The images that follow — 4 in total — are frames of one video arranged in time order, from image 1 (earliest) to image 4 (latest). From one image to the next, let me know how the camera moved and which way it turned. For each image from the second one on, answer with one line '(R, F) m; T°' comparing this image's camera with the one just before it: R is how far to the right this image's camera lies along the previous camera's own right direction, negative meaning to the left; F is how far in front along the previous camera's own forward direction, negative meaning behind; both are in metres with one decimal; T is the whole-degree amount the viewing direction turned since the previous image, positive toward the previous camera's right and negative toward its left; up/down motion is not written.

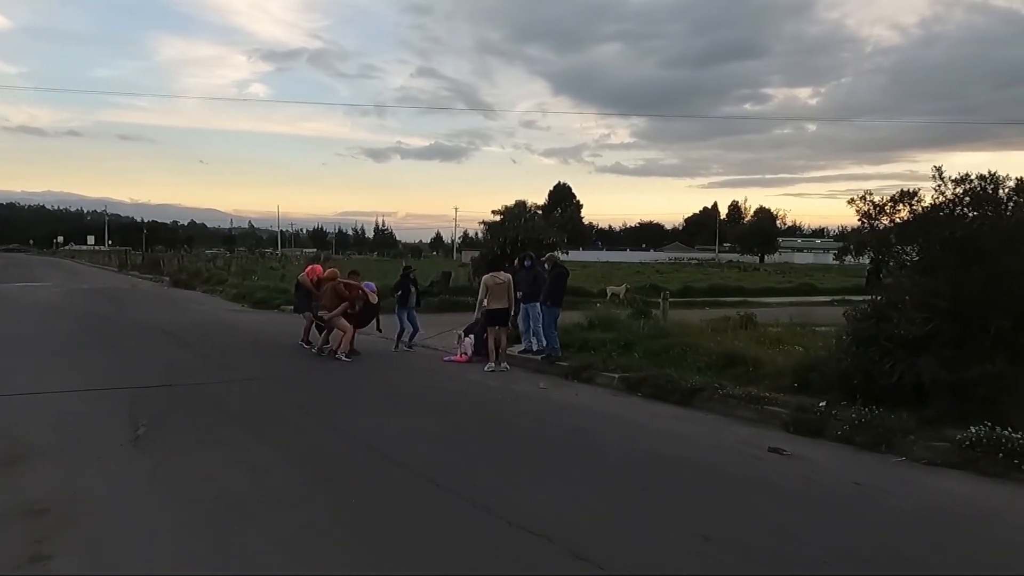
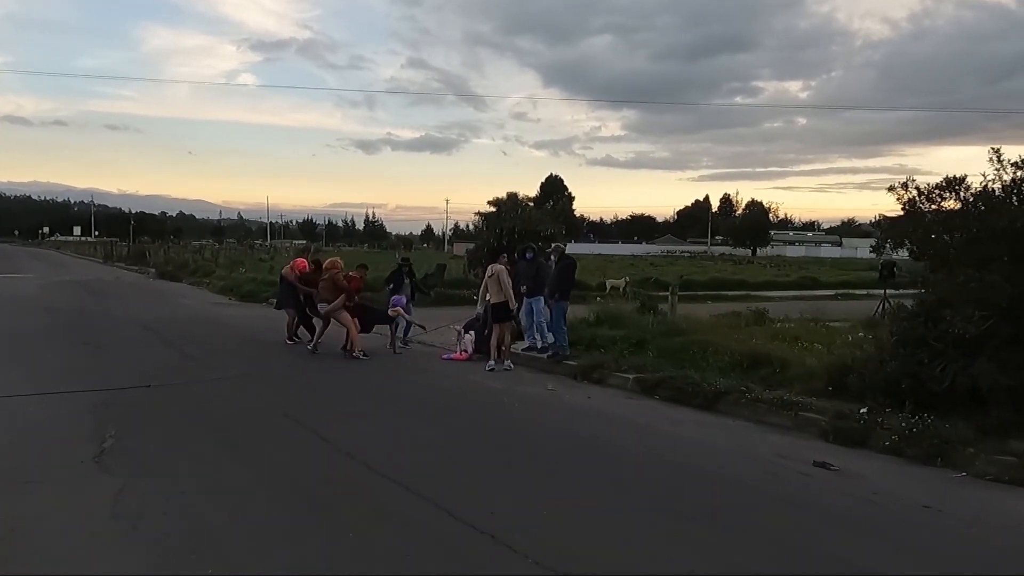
(-0.2, +0.8) m; +1°
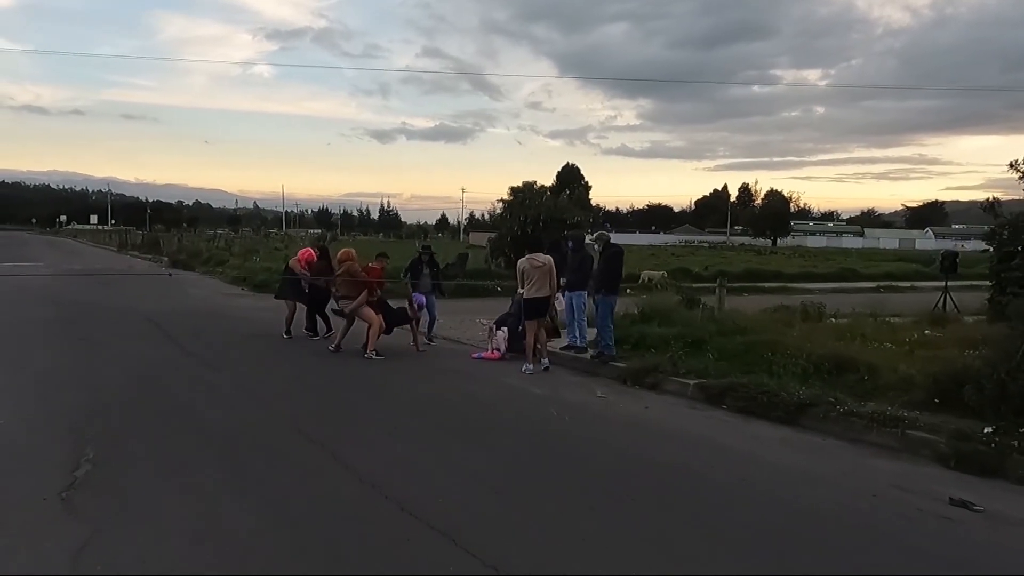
(-0.4, +1.3) m; -1°
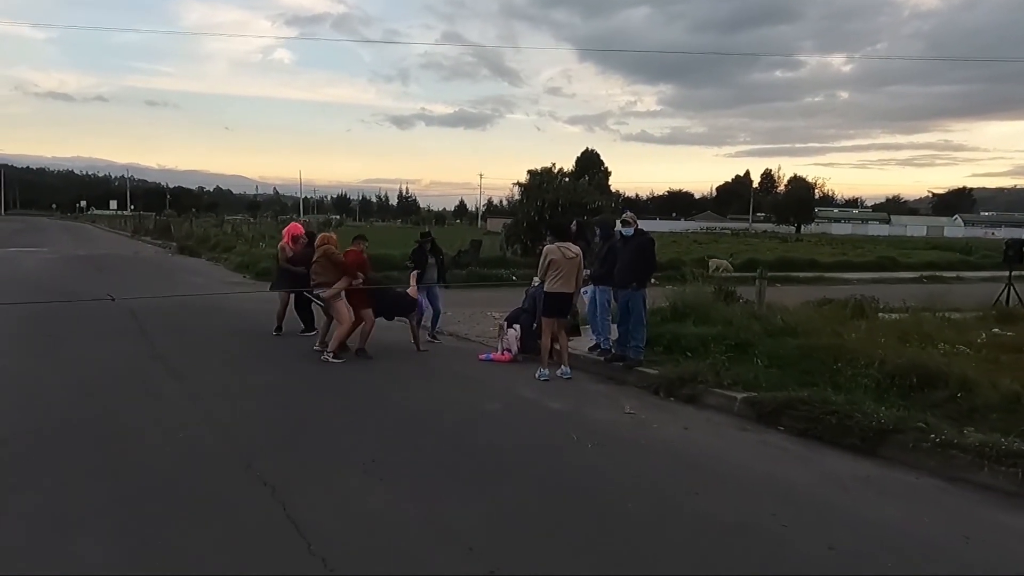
(+0.1, +1.5) m; -1°
